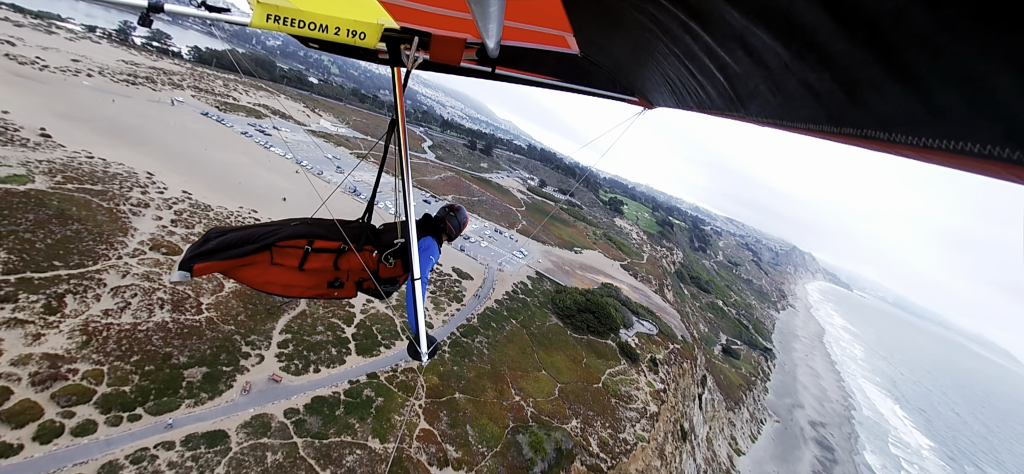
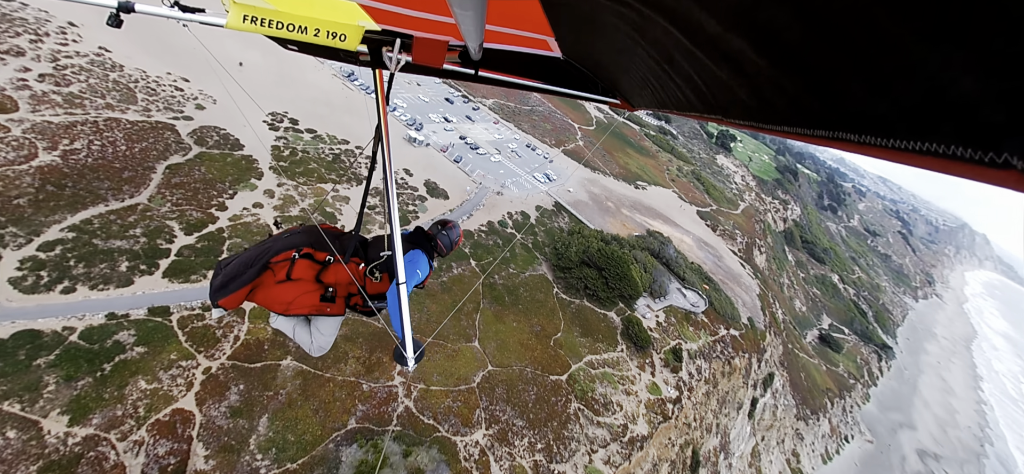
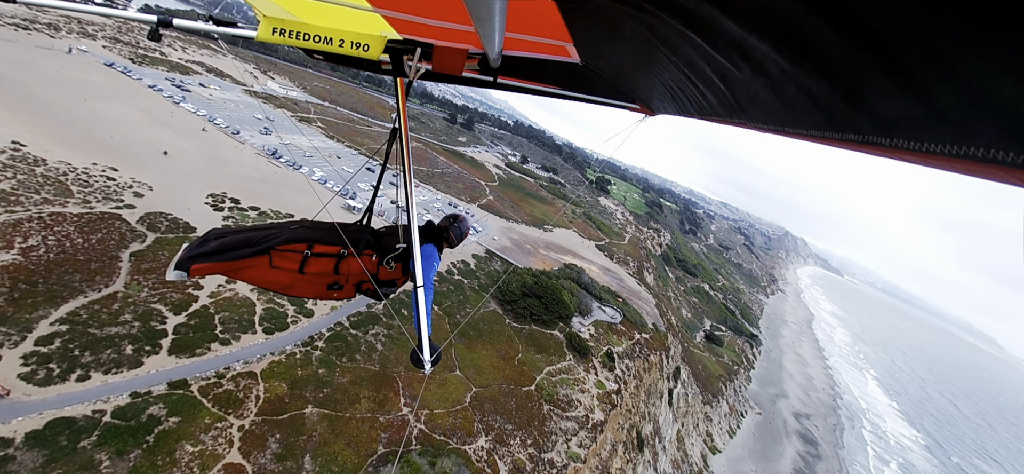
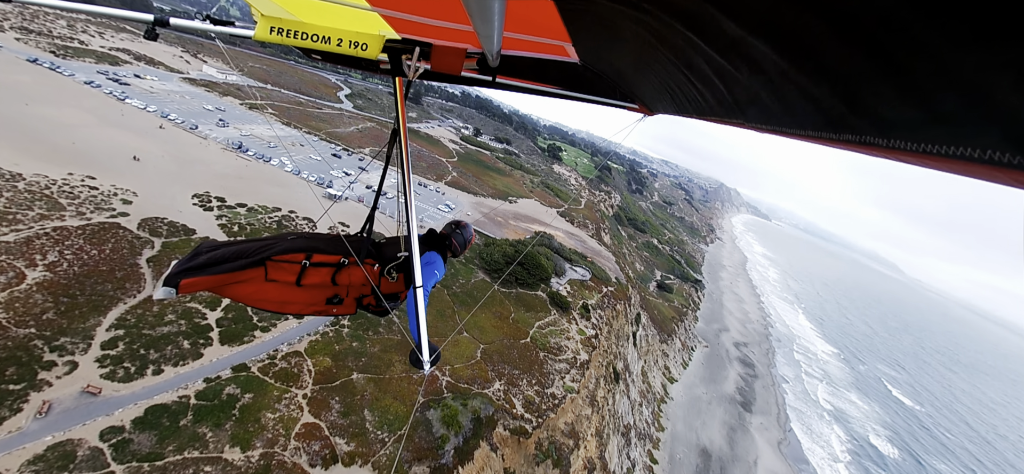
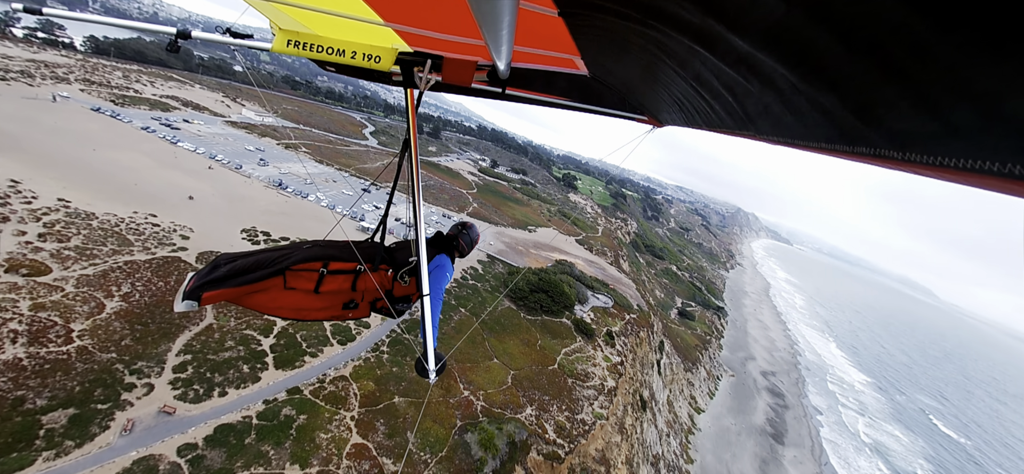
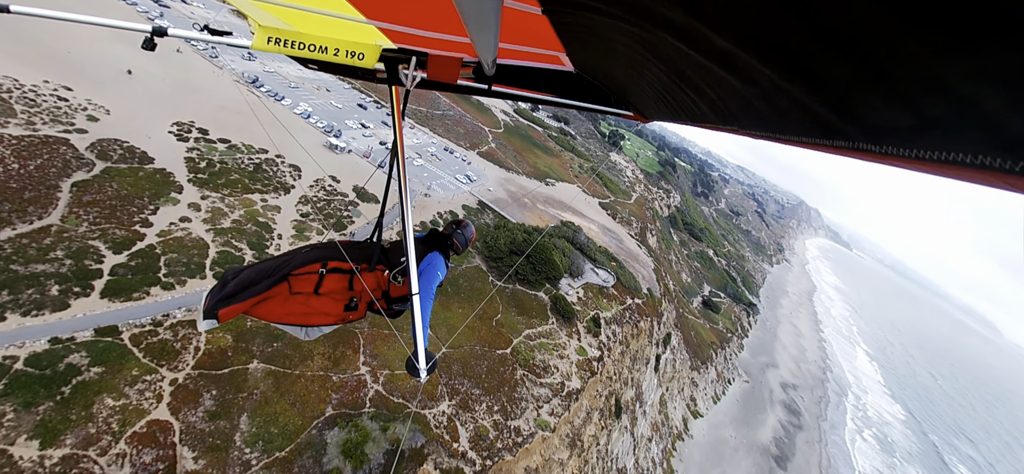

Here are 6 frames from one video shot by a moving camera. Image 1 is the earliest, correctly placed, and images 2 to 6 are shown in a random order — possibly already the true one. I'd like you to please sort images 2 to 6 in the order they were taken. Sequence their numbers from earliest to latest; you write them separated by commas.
5, 4, 3, 6, 2
